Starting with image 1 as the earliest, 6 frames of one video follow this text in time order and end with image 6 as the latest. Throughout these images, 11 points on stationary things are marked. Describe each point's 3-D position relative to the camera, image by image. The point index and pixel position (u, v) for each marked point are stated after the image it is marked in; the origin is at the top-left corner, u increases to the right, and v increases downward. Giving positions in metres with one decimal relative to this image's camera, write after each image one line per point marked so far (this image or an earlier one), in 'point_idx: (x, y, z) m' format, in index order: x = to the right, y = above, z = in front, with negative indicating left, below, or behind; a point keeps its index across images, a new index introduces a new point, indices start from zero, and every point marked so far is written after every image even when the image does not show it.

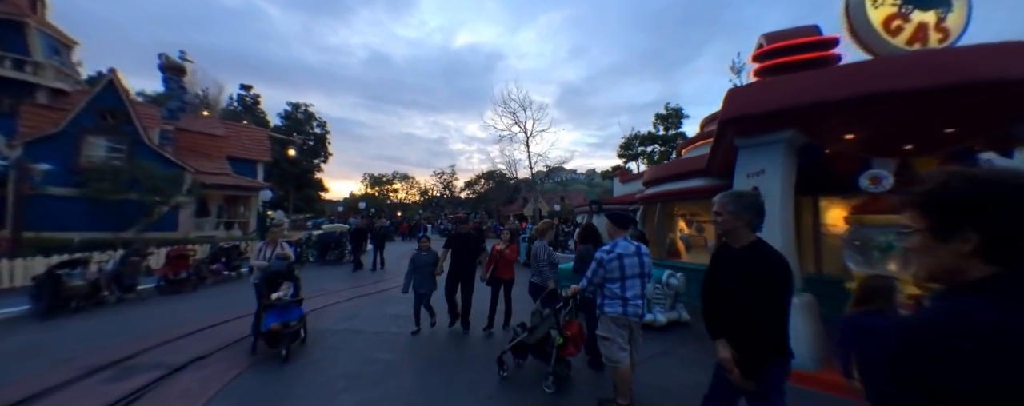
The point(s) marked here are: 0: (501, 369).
0: (-0.1, -2.2, +4.5) m
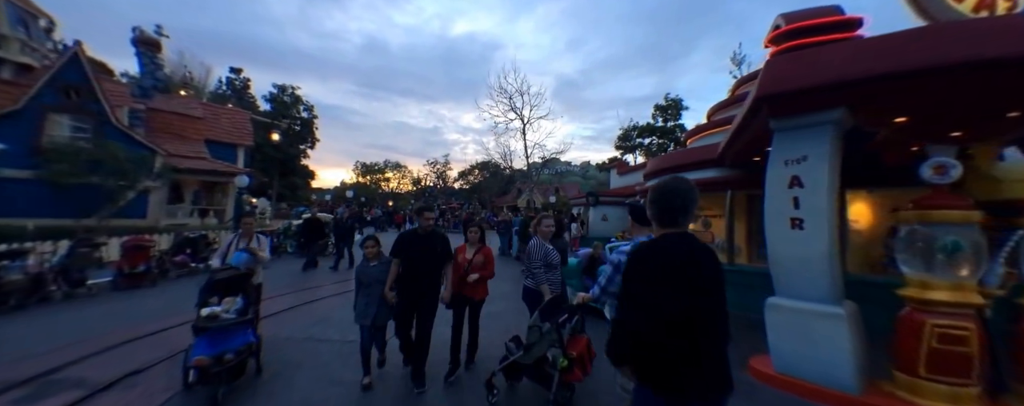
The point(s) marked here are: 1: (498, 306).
0: (-0.2, -2.1, +3.7) m
1: (-0.2, -2.6, +8.5) m
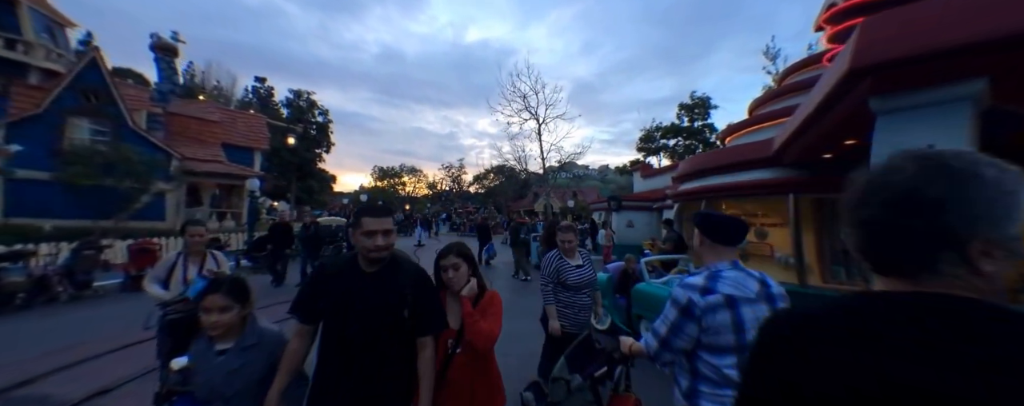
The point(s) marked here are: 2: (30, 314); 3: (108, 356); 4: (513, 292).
0: (-0.1, -2.2, +2.8) m
1: (+0.2, -2.7, +7.5) m
2: (-12.3, -2.8, +8.6) m
3: (-7.5, -2.9, +6.3) m
4: (+0.1, -2.7, +10.4) m
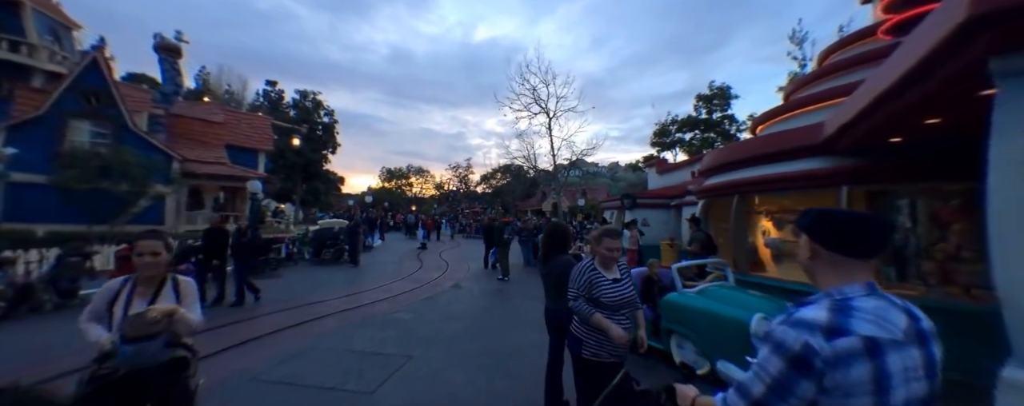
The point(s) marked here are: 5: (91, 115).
0: (0.0, -2.1, +1.9) m
1: (+0.4, -2.6, +6.7) m
2: (-12.0, -2.9, +8.1) m
3: (-7.3, -2.9, +5.7) m
4: (+0.4, -2.7, +9.6) m
5: (-19.7, +4.1, +15.9) m
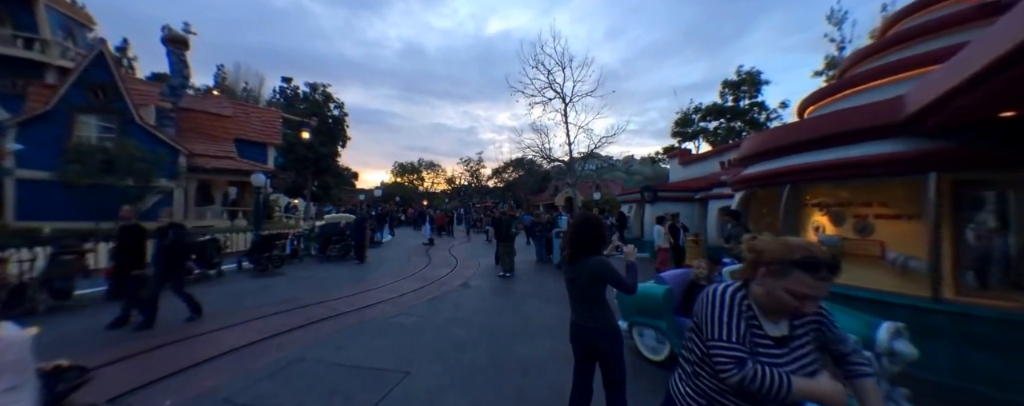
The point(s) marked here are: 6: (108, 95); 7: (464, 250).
0: (+0.1, -2.1, +1.1) m
1: (+0.7, -2.5, +5.9) m
2: (-11.7, -2.8, +7.7) m
3: (-7.1, -2.8, +5.1) m
4: (+0.7, -2.5, +8.8) m
5: (-19.1, +4.3, +15.7) m
6: (-19.6, +5.2, +16.3) m
7: (-2.3, -2.3, +16.2) m
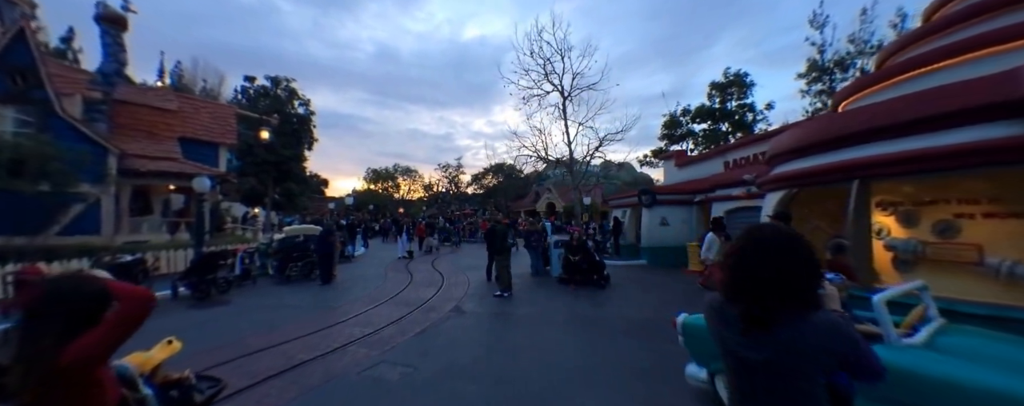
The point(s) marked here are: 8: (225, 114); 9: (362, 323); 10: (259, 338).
0: (+0.7, -2.0, -0.3) m
1: (+1.0, -2.6, +4.4) m
2: (-11.5, -3.1, +5.3) m
3: (-6.7, -3.0, +3.1) m
4: (+0.8, -2.6, +7.3) m
5: (-19.6, +3.8, +12.9) m
6: (-20.1, +4.7, +13.6) m
7: (-2.7, -2.6, +14.5) m
8: (-17.7, +5.2, +20.6) m
9: (-3.2, -2.5, +7.1) m
10: (-4.8, -2.5, +6.4) m
